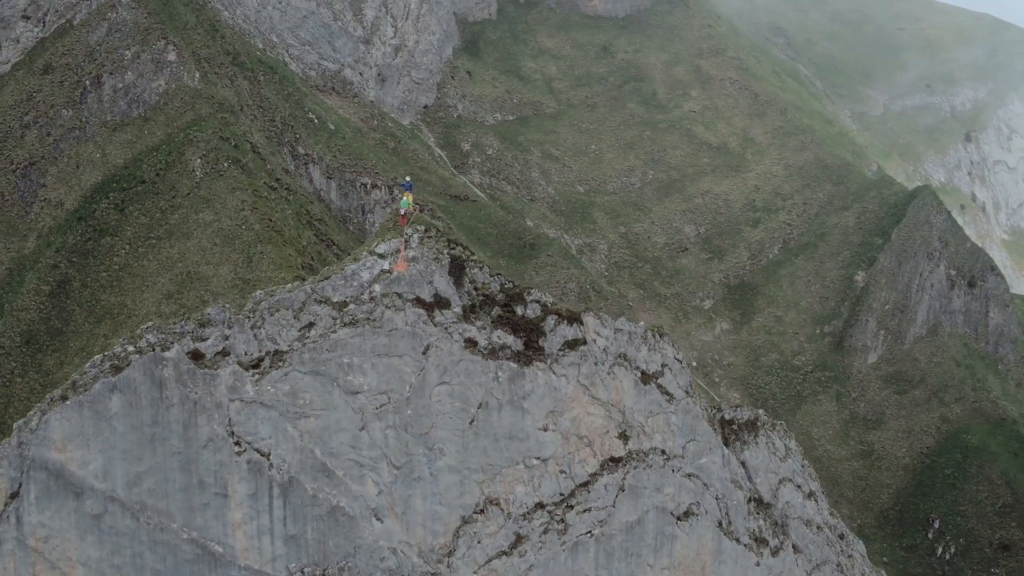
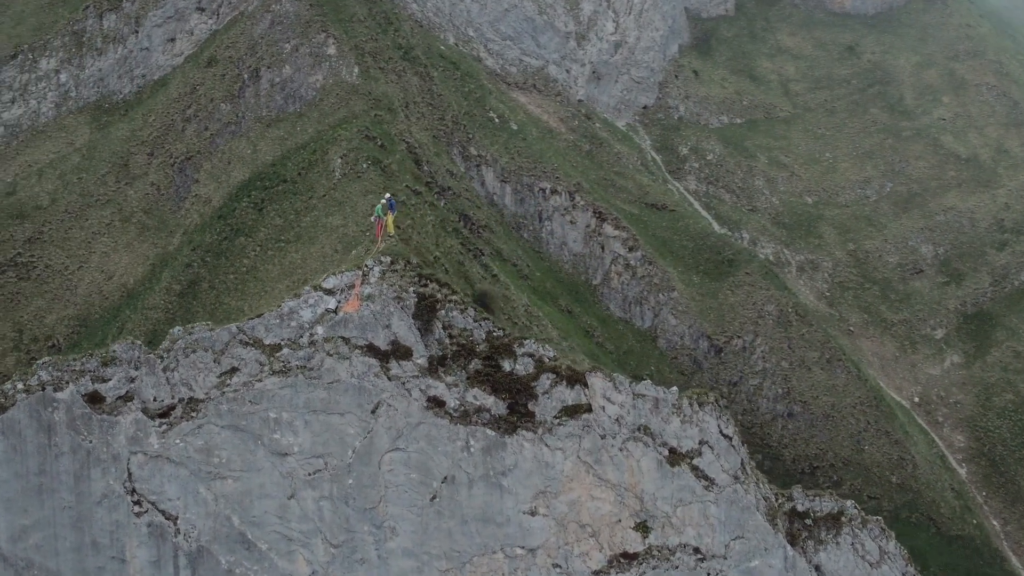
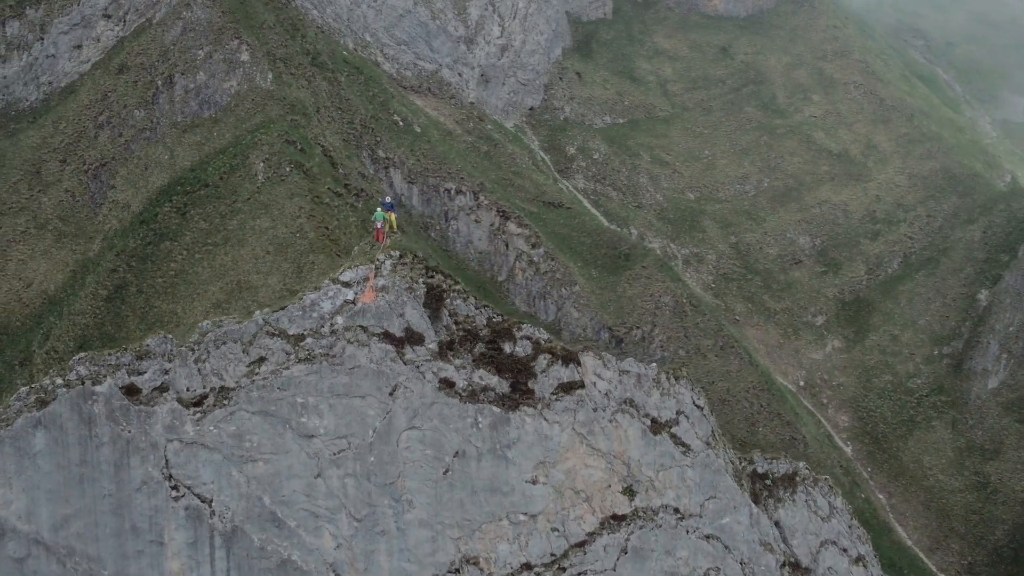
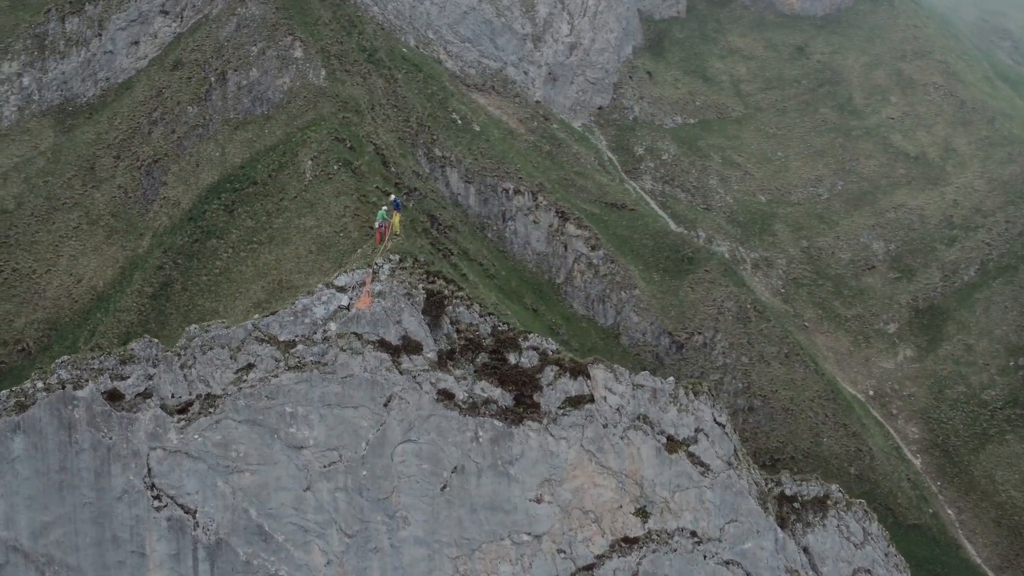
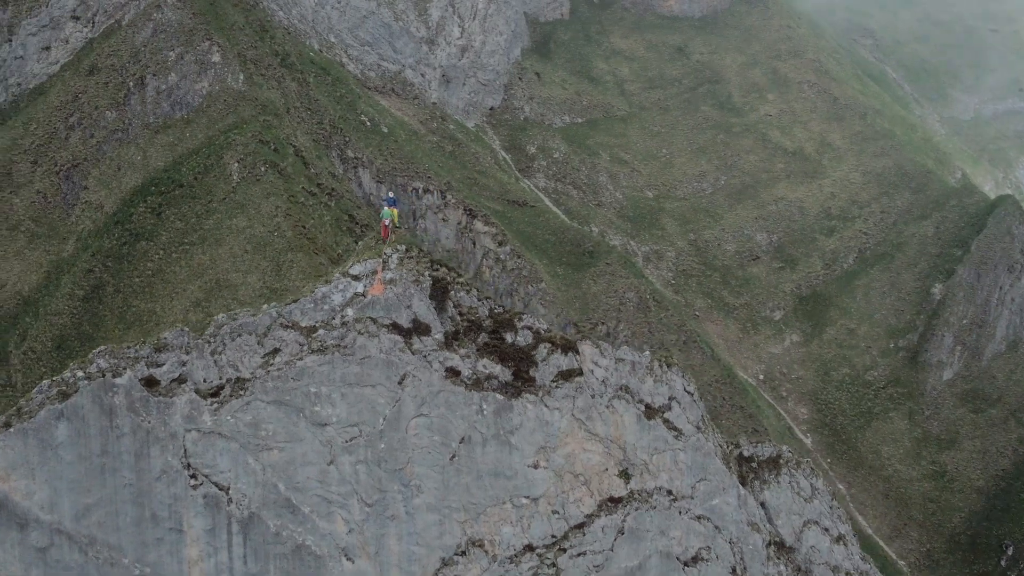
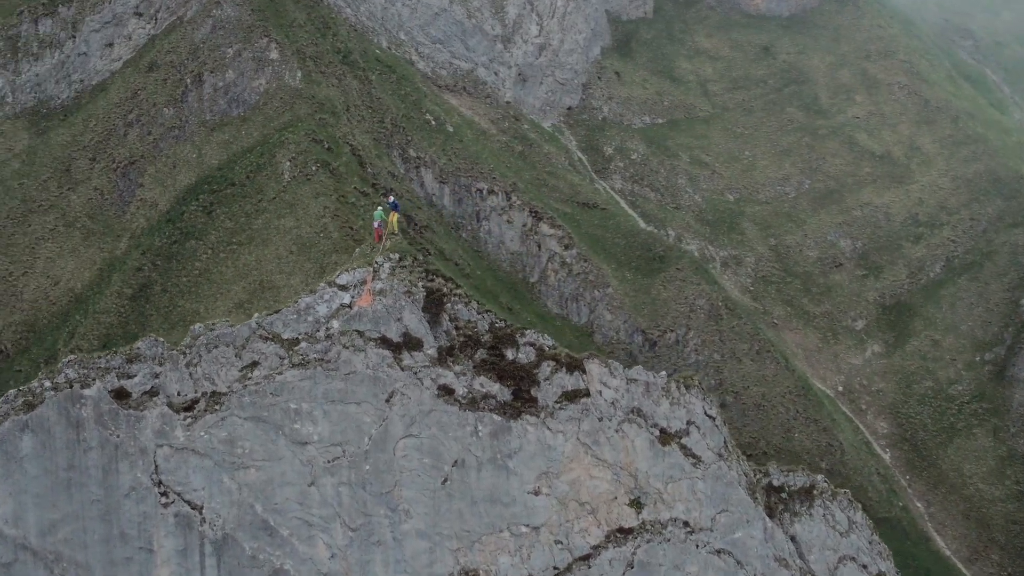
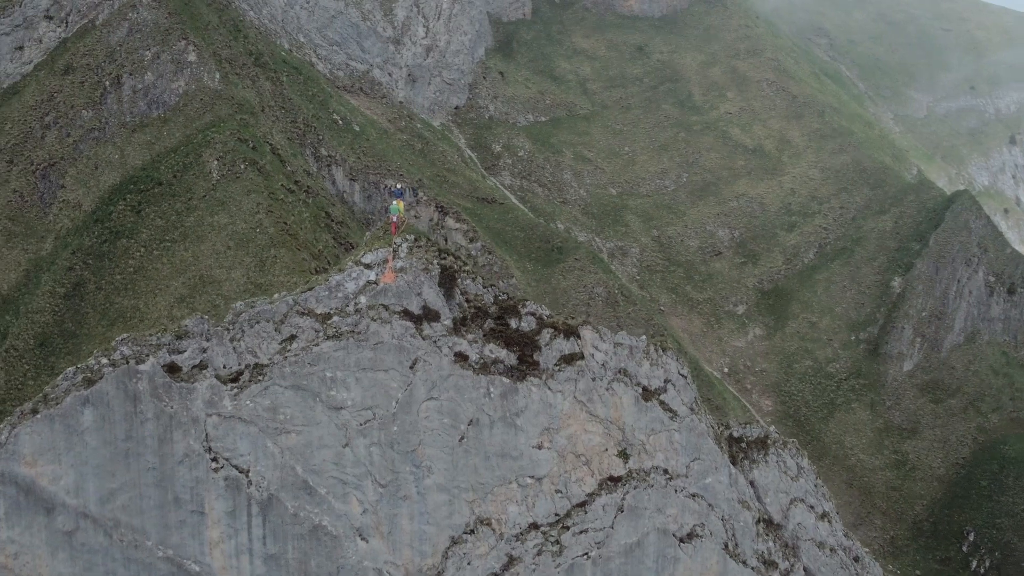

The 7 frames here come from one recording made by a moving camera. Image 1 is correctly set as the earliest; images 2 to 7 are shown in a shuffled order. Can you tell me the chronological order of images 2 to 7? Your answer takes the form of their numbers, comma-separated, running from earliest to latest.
7, 5, 3, 6, 4, 2
